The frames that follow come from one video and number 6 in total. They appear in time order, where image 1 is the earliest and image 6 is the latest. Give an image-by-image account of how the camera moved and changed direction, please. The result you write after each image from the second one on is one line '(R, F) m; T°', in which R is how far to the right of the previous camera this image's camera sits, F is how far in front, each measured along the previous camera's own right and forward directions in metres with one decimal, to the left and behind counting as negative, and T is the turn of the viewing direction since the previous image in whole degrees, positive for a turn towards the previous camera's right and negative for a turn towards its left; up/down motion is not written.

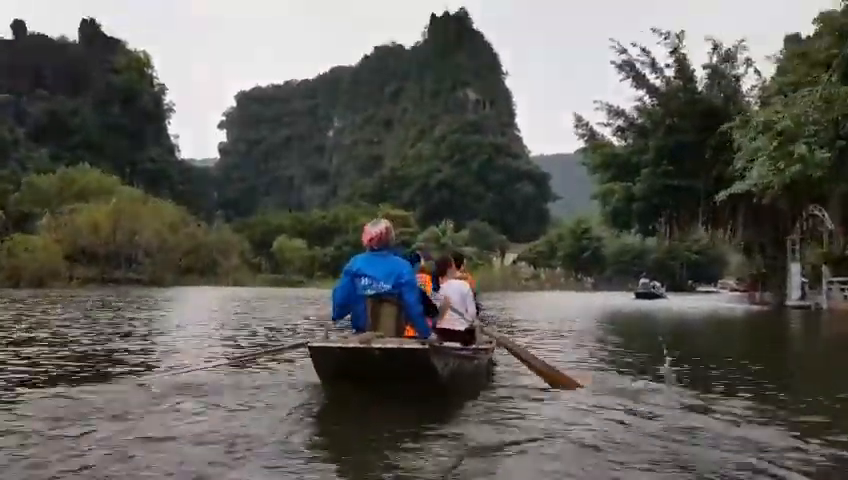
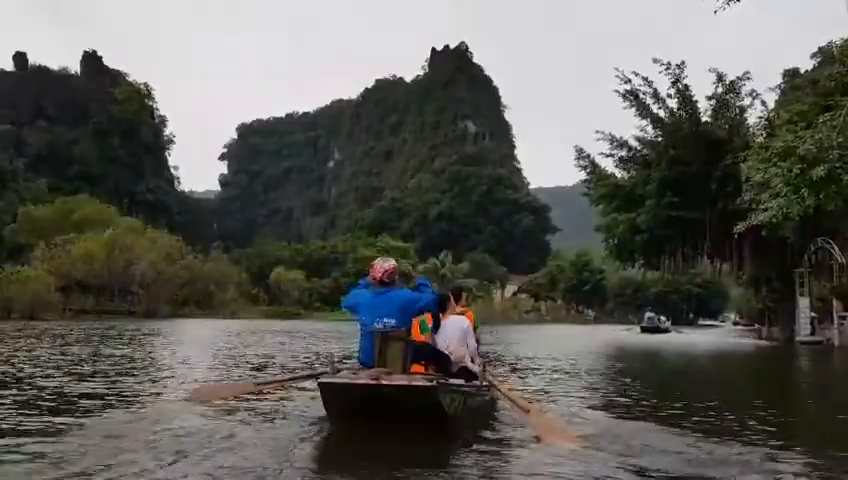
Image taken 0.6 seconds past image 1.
(0.0, +0.2) m; 0°
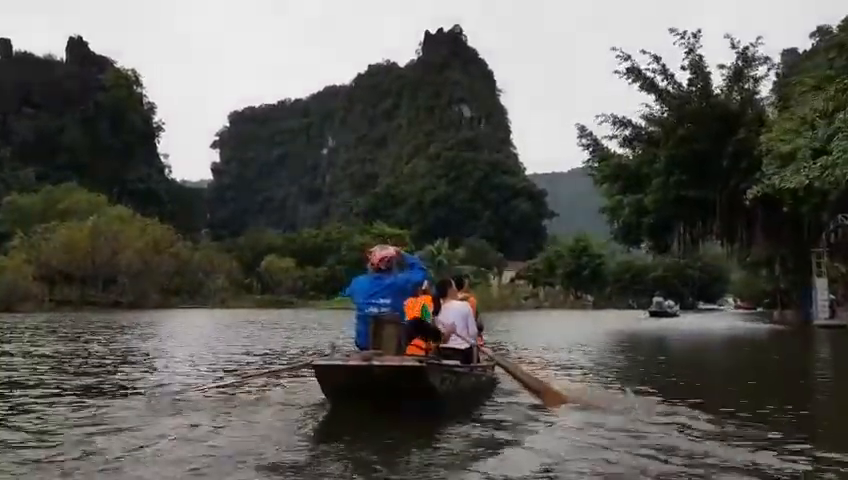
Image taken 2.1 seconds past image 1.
(0.0, +0.7) m; 0°
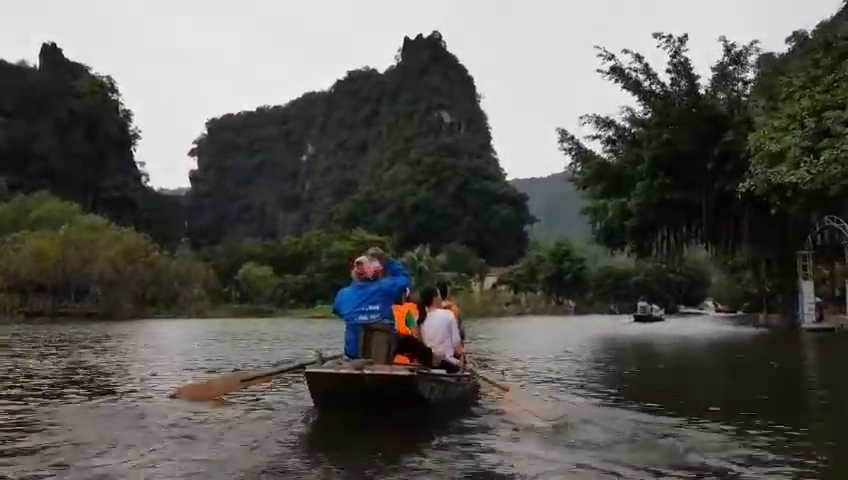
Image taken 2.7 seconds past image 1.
(0.0, +0.3) m; +1°
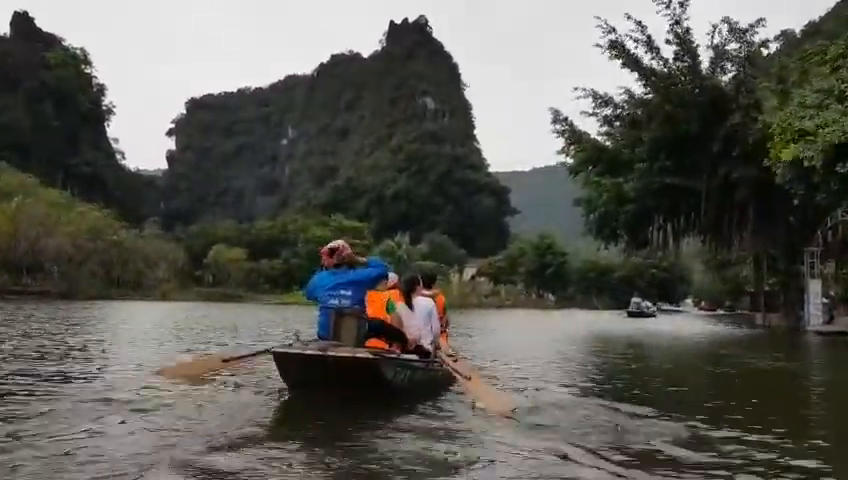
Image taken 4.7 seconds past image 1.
(0.0, +1.0) m; +1°
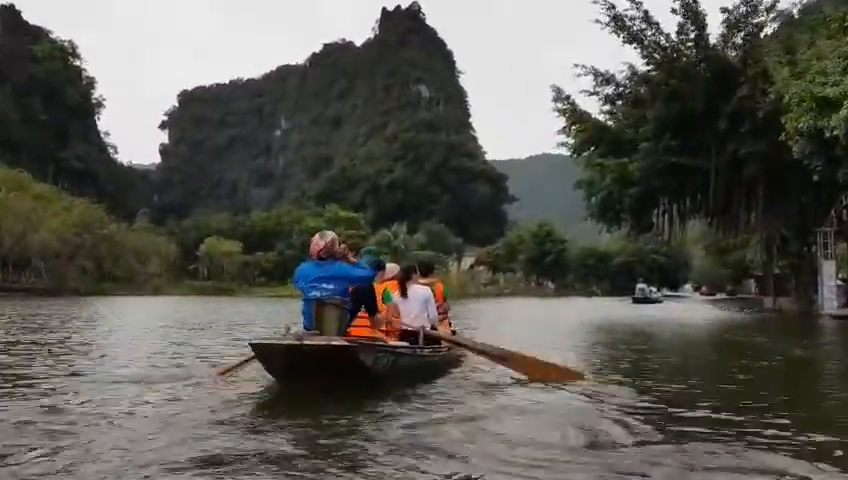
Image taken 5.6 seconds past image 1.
(0.0, +0.5) m; 0°
